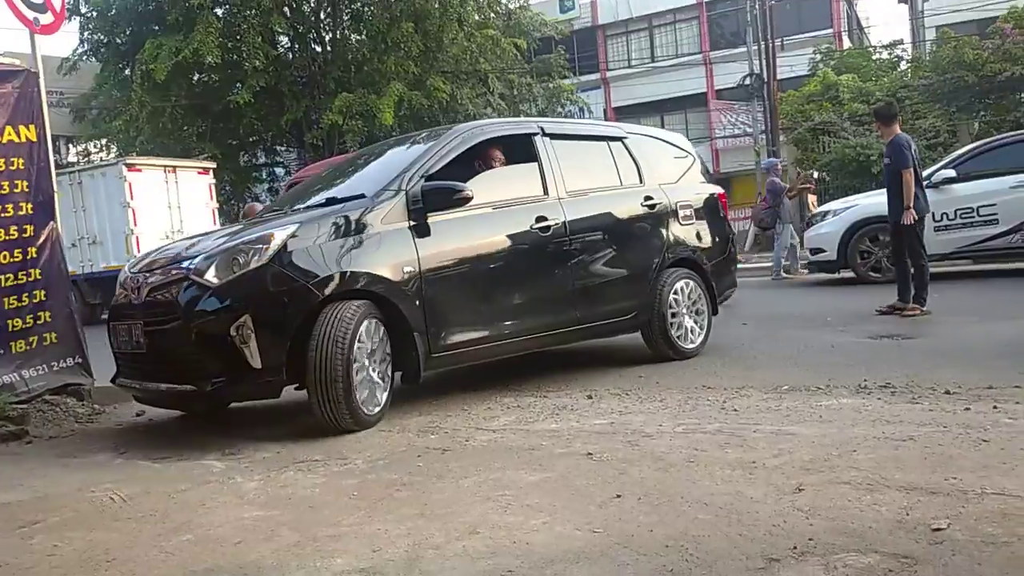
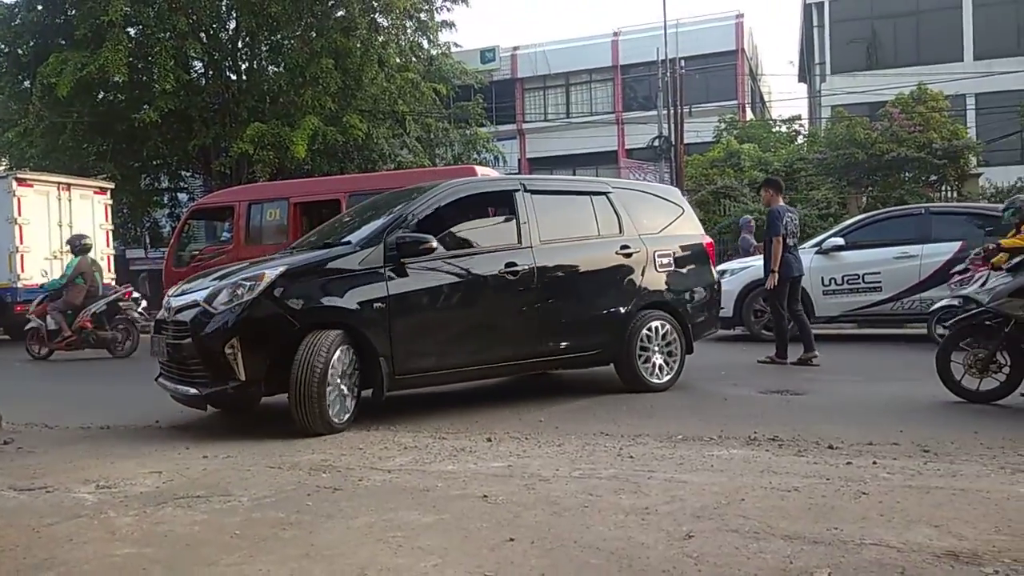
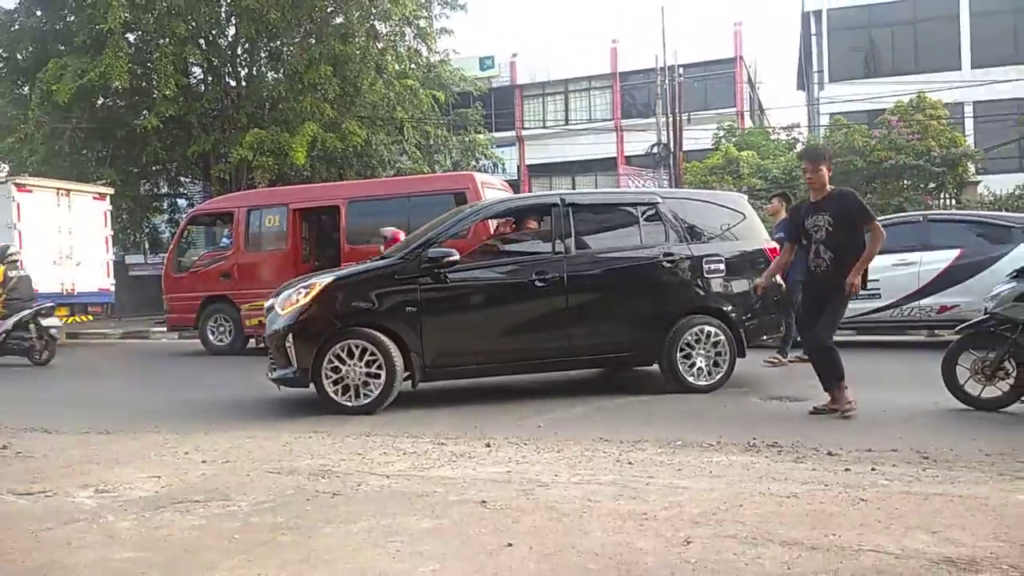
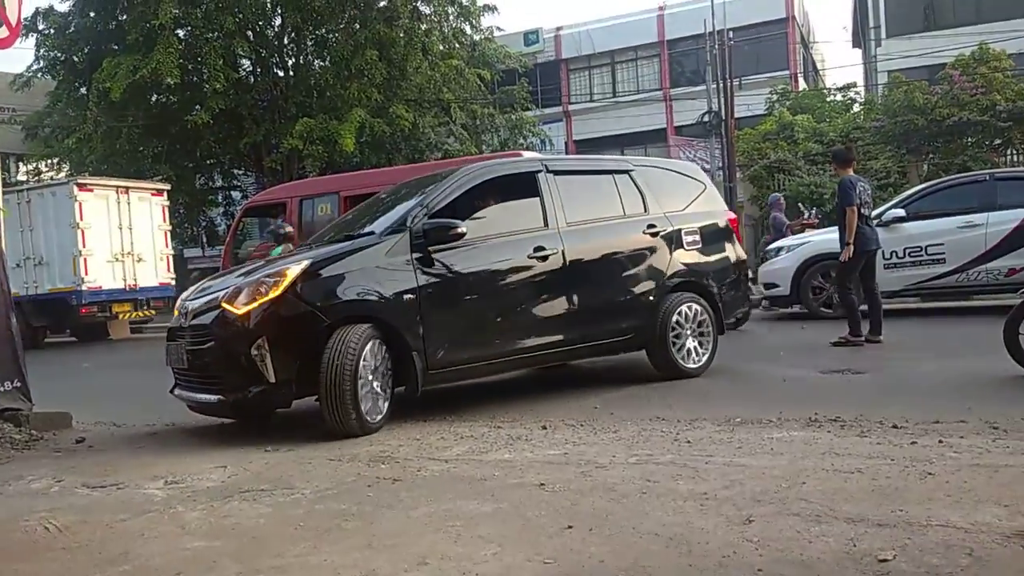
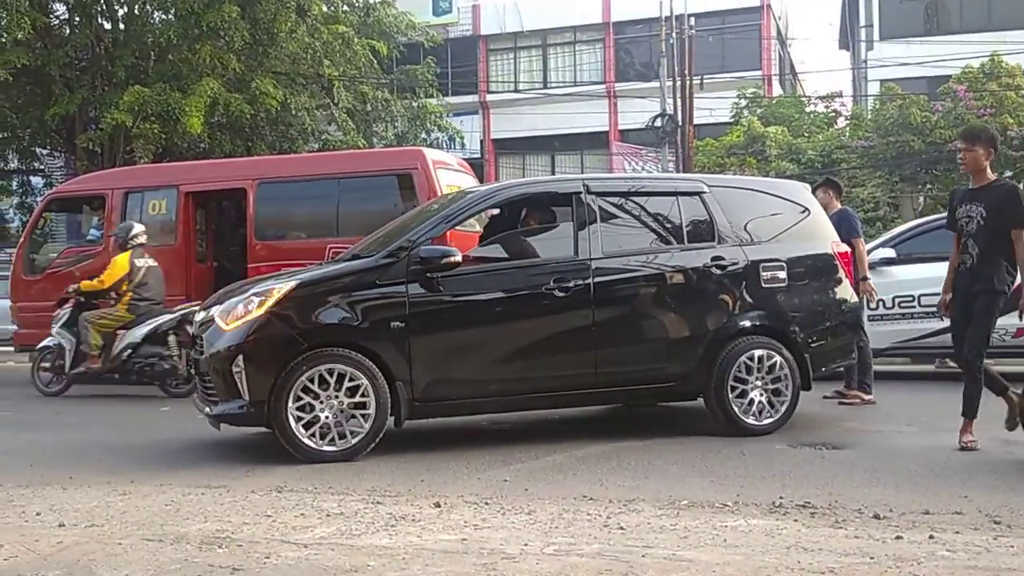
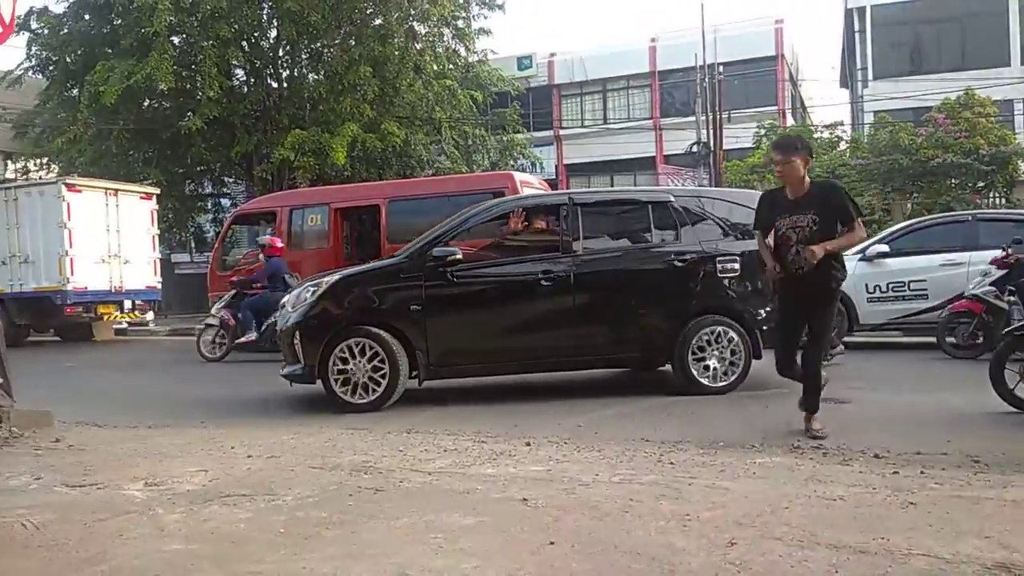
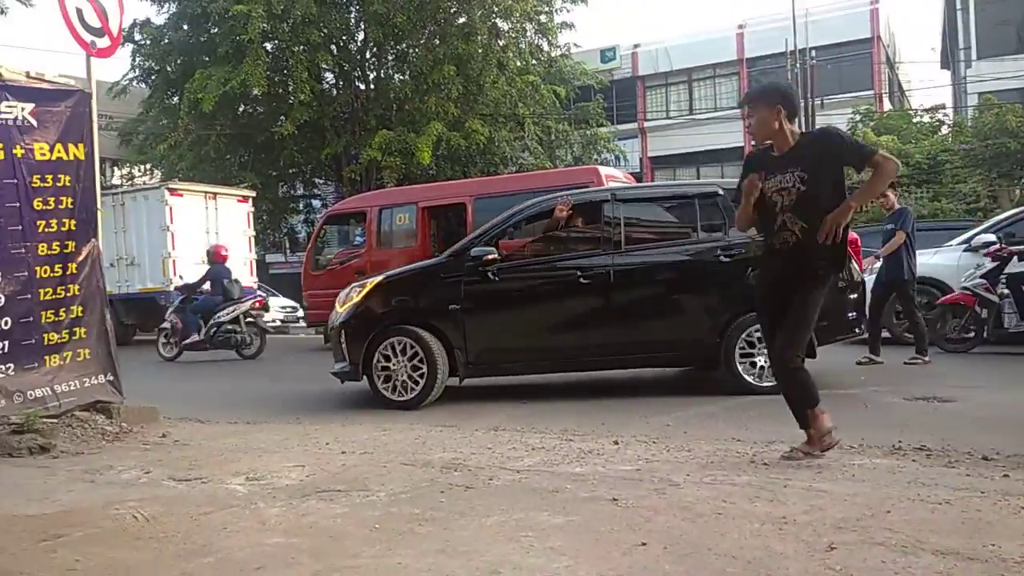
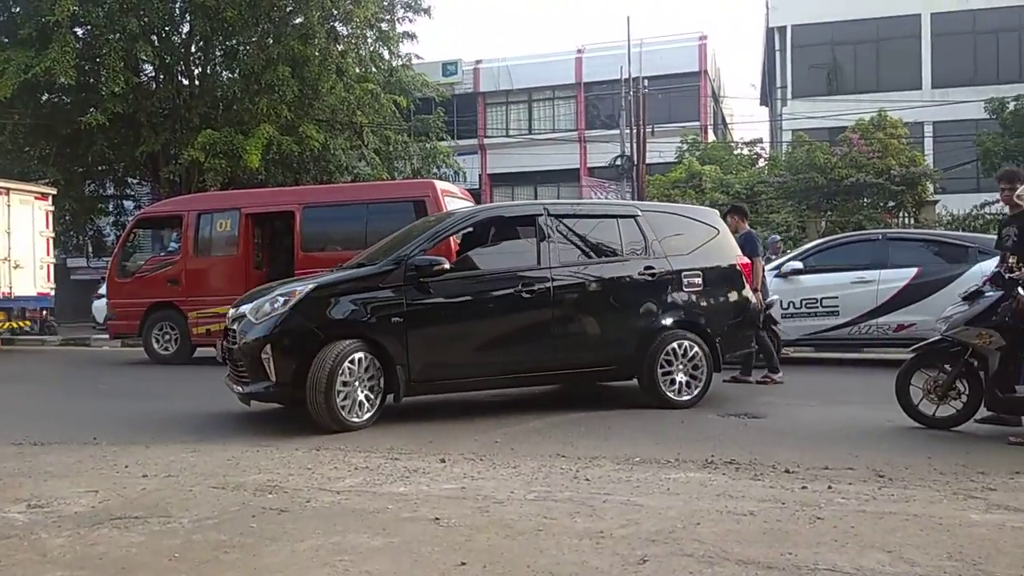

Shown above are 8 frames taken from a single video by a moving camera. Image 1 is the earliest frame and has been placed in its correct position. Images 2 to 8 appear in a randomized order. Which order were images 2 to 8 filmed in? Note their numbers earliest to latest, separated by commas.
4, 2, 8, 5, 3, 6, 7
